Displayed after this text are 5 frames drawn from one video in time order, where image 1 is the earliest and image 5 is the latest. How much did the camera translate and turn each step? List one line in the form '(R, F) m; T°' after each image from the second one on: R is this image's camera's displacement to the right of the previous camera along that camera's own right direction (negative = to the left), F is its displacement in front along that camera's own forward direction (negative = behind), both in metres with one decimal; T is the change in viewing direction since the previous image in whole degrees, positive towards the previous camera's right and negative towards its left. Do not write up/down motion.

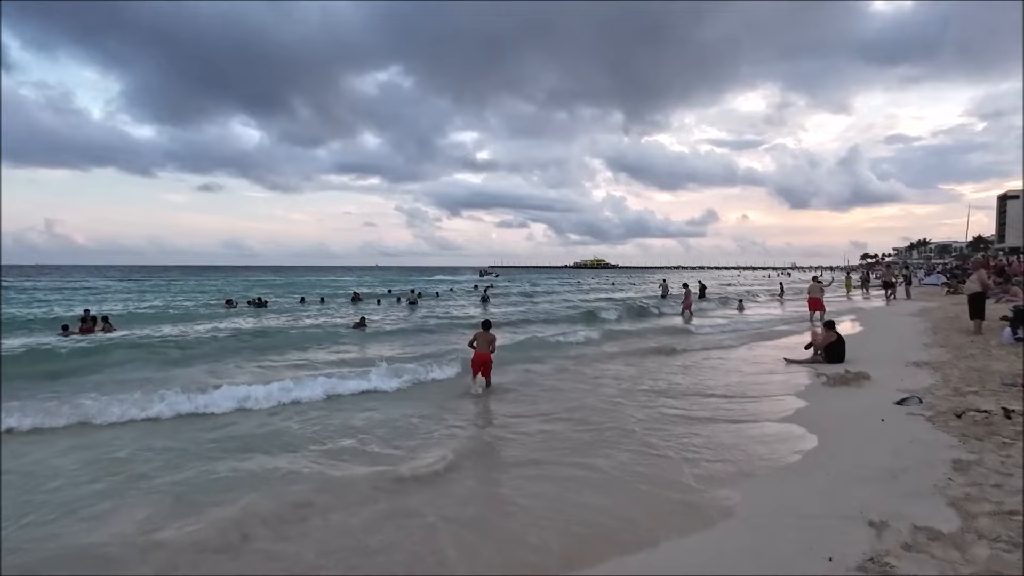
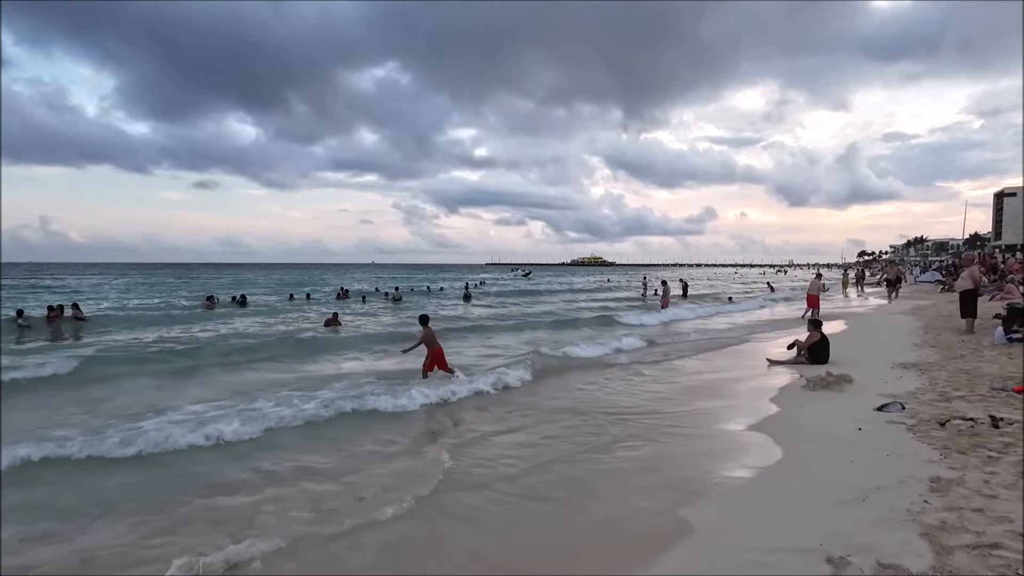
(+0.6, +0.6) m; 0°
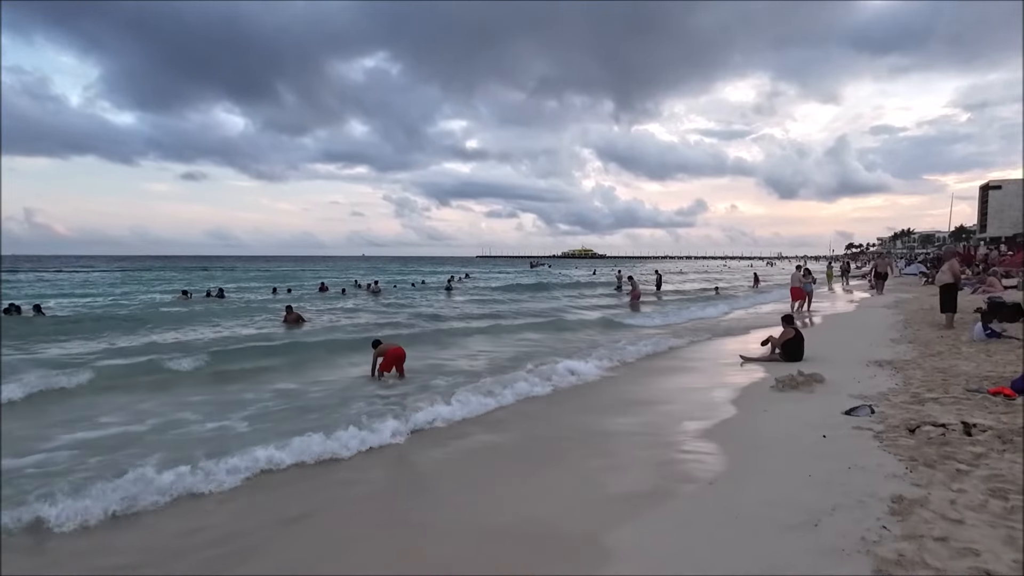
(+0.6, +0.6) m; +1°
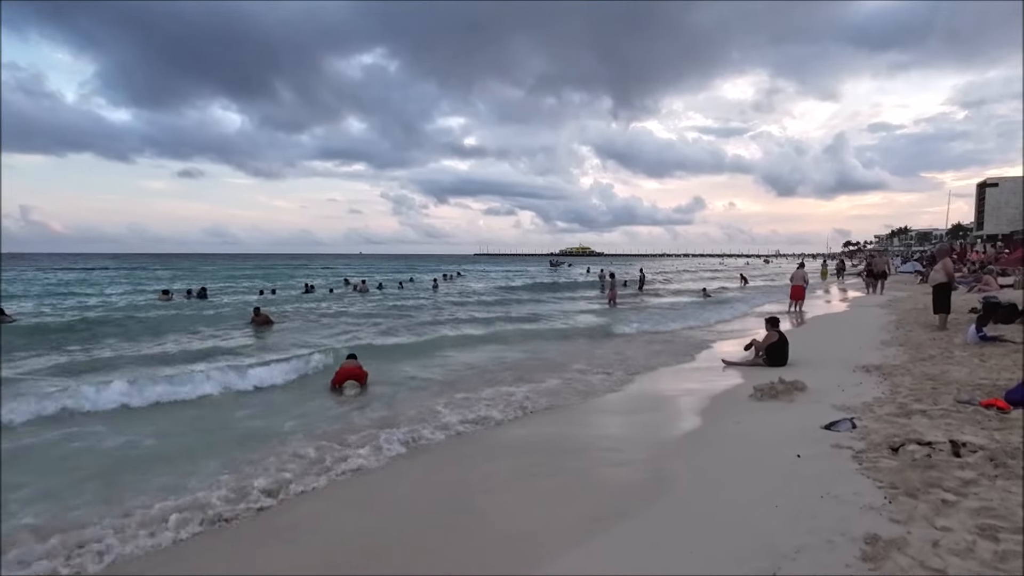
(+0.6, +0.6) m; 0°
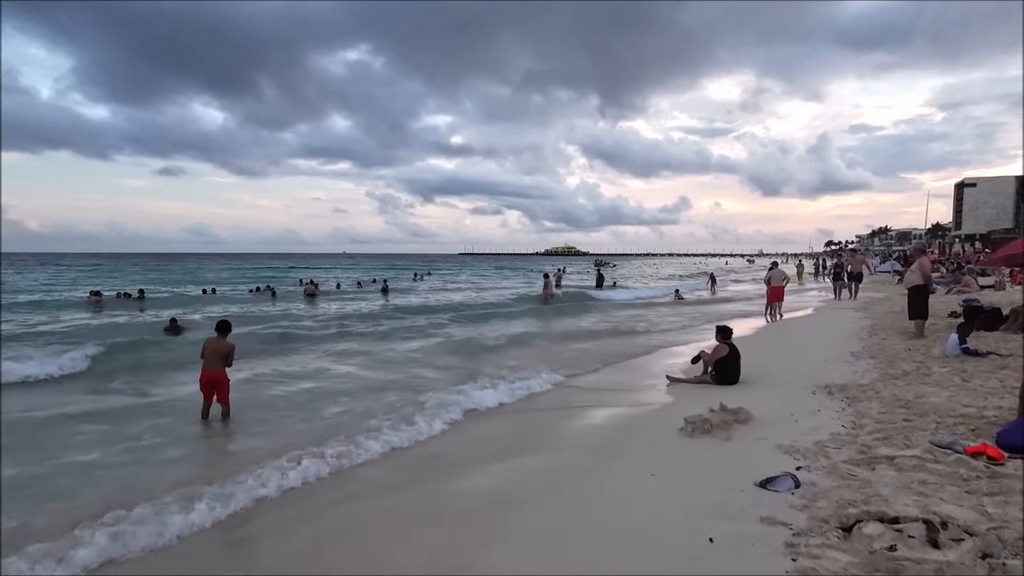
(+1.4, +1.7) m; +1°
